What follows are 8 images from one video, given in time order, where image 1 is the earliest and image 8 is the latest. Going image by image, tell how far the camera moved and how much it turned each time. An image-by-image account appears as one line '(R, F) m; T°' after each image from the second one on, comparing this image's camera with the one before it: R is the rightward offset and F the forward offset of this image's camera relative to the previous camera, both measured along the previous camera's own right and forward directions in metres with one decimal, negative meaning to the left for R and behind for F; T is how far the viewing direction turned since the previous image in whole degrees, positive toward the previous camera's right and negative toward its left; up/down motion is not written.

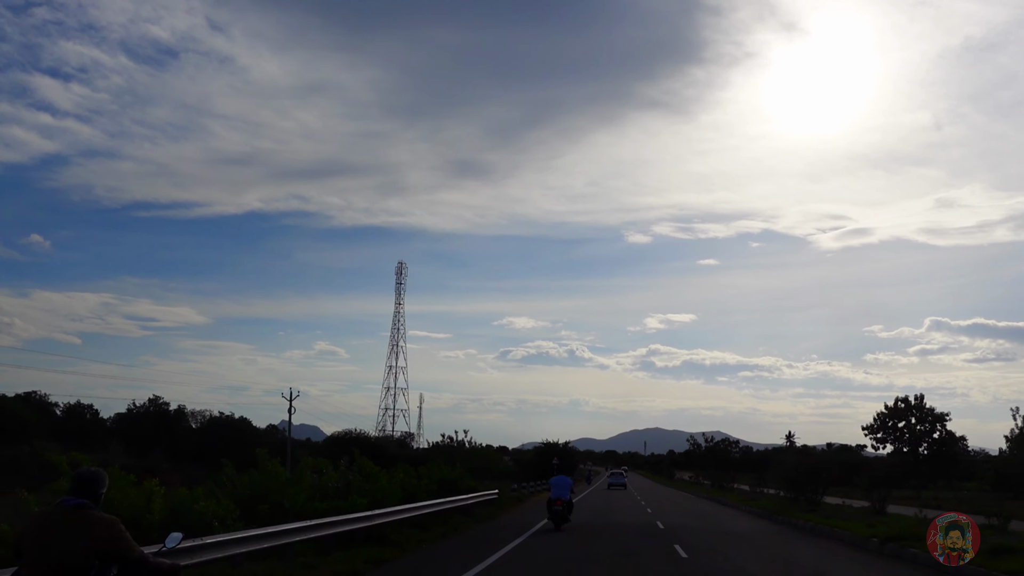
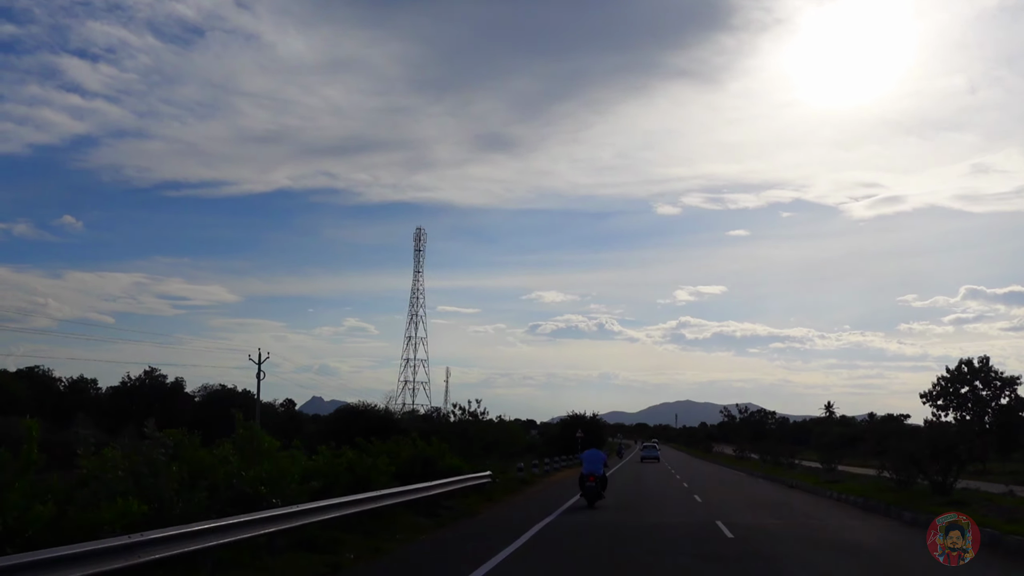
(+0.4, +3.3) m; -2°
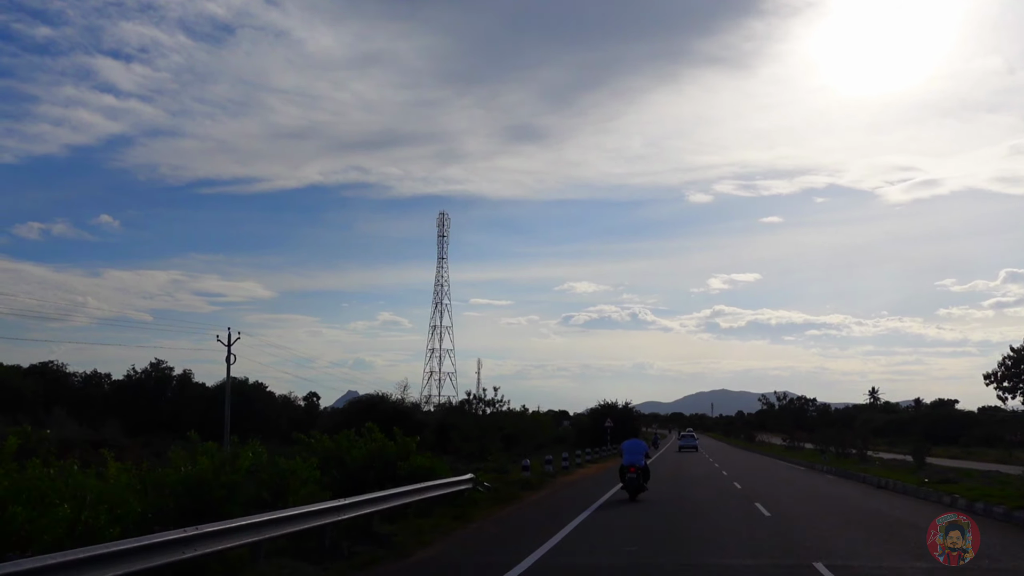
(+0.4, +2.5) m; -2°
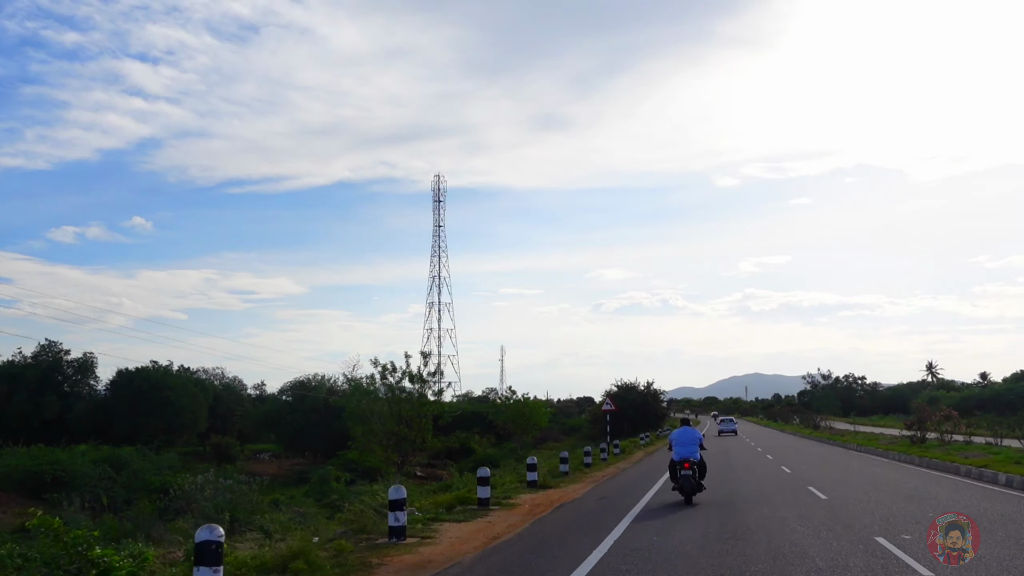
(+1.6, +8.2) m; -2°
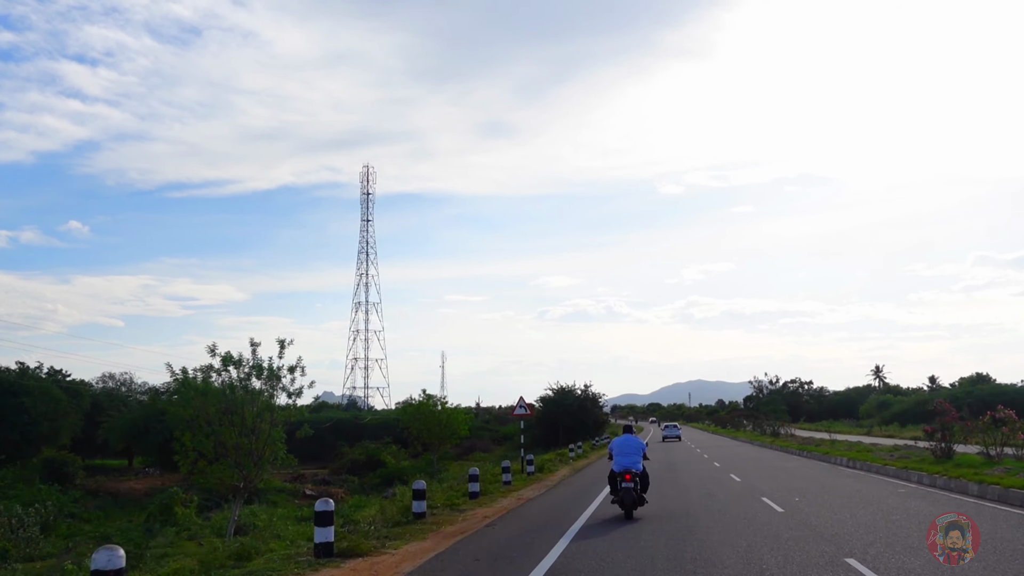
(+0.8, +3.5) m; +4°
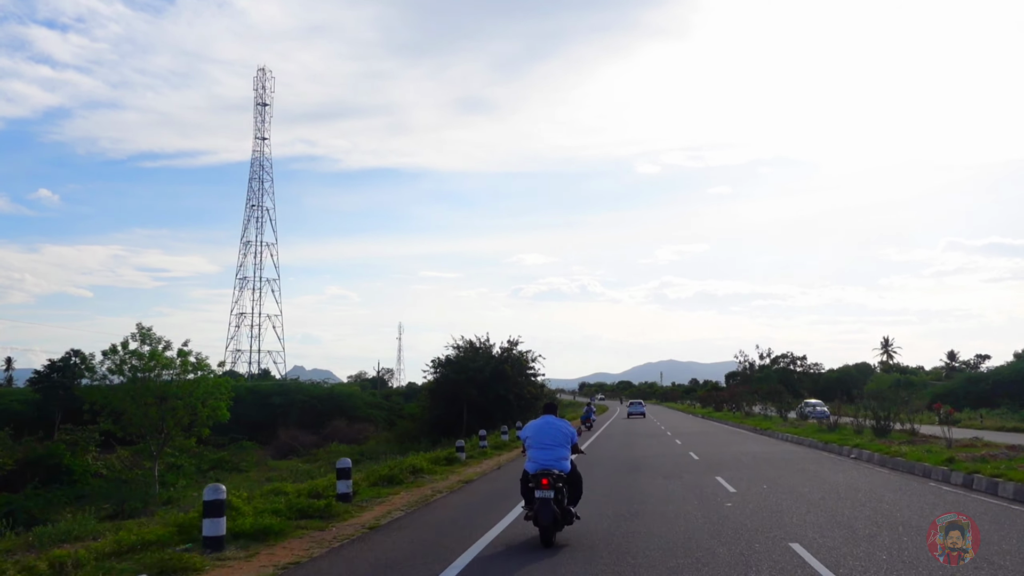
(+2.3, +11.7) m; +2°
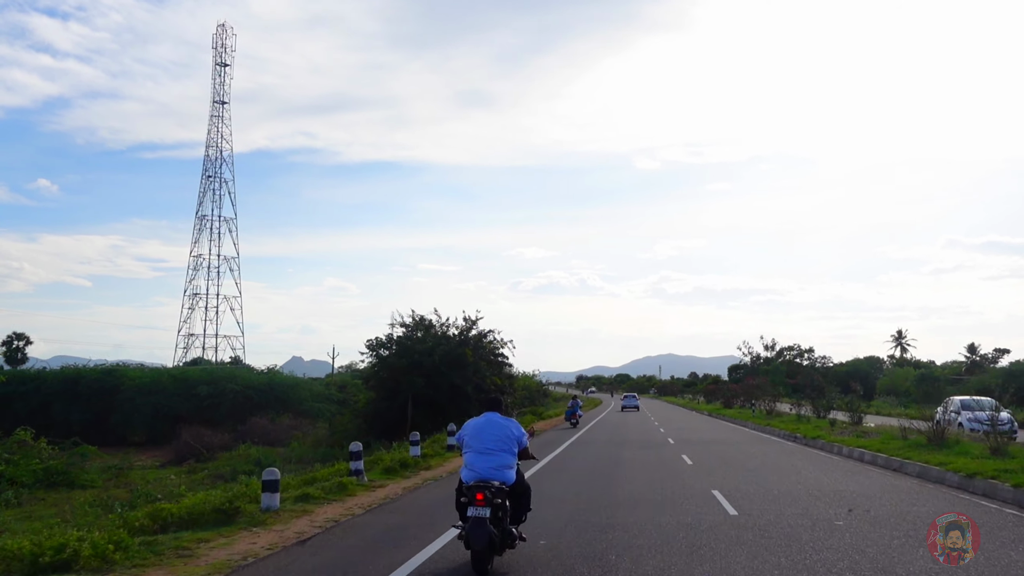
(+0.7, +4.0) m; 0°
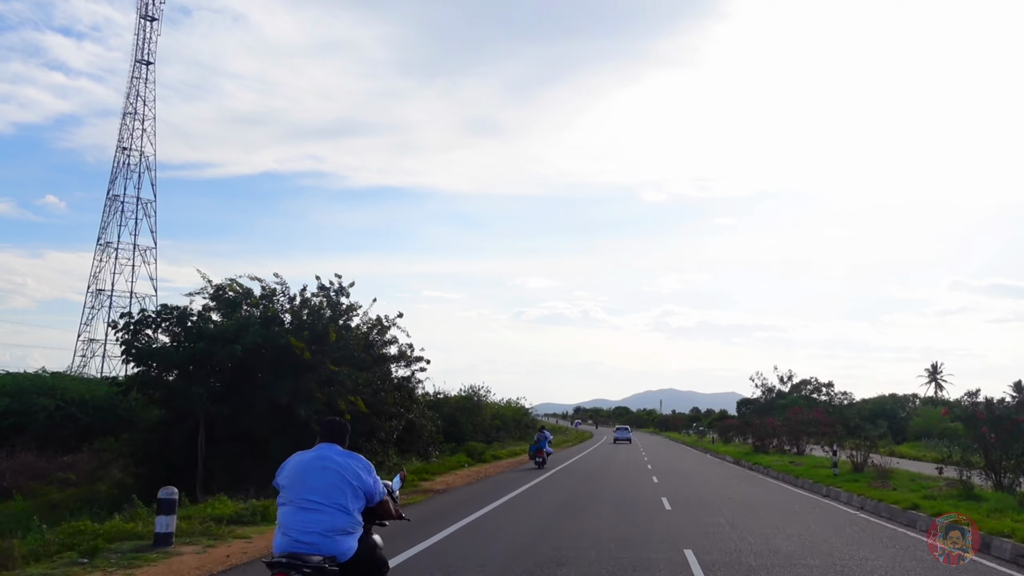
(+1.2, +6.6) m; 0°
